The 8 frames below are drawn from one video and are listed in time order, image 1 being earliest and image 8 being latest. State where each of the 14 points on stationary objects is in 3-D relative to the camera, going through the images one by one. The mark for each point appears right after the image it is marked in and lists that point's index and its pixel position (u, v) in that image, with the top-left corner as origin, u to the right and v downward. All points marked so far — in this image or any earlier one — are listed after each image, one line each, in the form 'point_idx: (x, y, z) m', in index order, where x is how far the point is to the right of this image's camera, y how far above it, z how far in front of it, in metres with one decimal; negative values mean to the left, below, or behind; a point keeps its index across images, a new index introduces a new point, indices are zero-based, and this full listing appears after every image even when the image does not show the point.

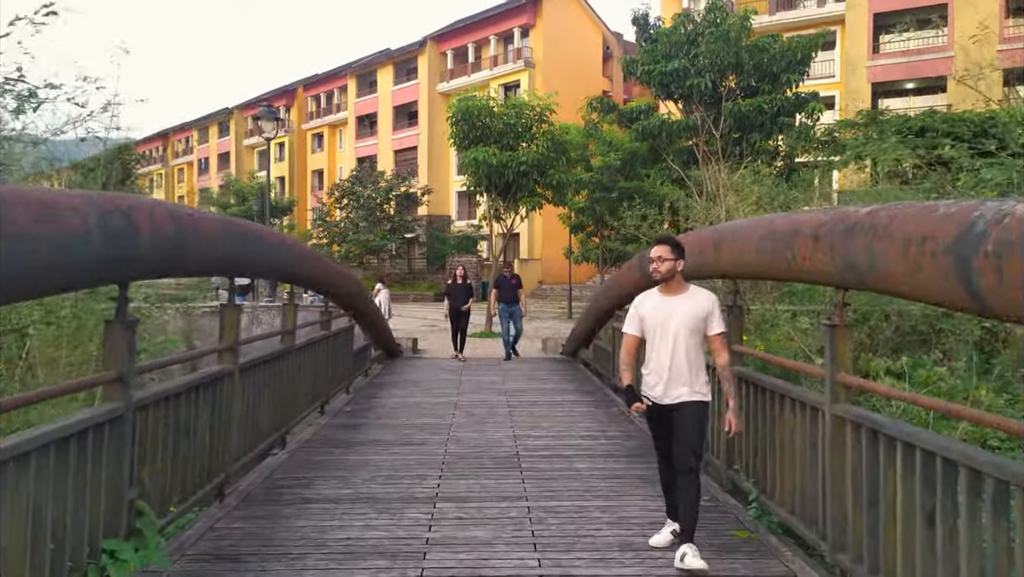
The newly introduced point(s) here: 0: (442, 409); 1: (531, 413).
0: (-0.7, -1.3, +7.6) m
1: (+0.2, -1.3, +7.3) m
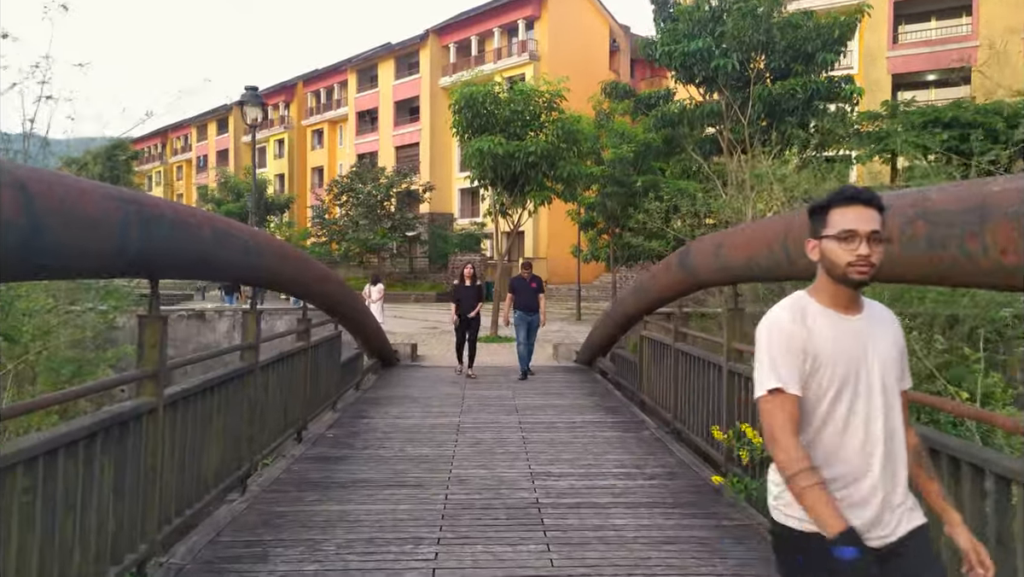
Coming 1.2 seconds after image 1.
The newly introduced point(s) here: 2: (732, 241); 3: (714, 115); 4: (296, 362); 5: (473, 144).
0: (-0.6, -1.3, +6.5) m
1: (+0.3, -1.3, +6.1) m
2: (+1.4, +0.3, +4.5) m
3: (+3.8, +3.2, +13.4) m
4: (-1.8, -0.6, +5.9) m
5: (-0.8, +3.0, +14.9) m
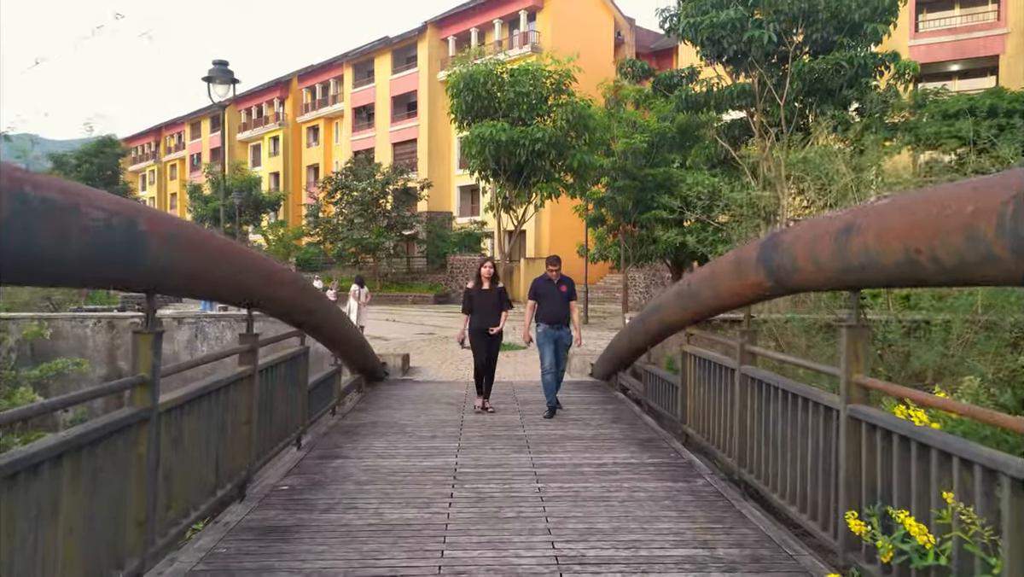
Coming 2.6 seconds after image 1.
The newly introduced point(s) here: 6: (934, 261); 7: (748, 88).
0: (-0.5, -1.3, +4.9) m
1: (+0.4, -1.3, +4.6) m
2: (+1.4, +0.3, +2.9) m
3: (+3.9, +3.2, +11.9) m
4: (-1.7, -0.6, +4.4) m
5: (-0.7, +3.0, +13.4) m
6: (+1.5, +0.1, +2.6) m
7: (+3.9, +3.3, +11.9) m
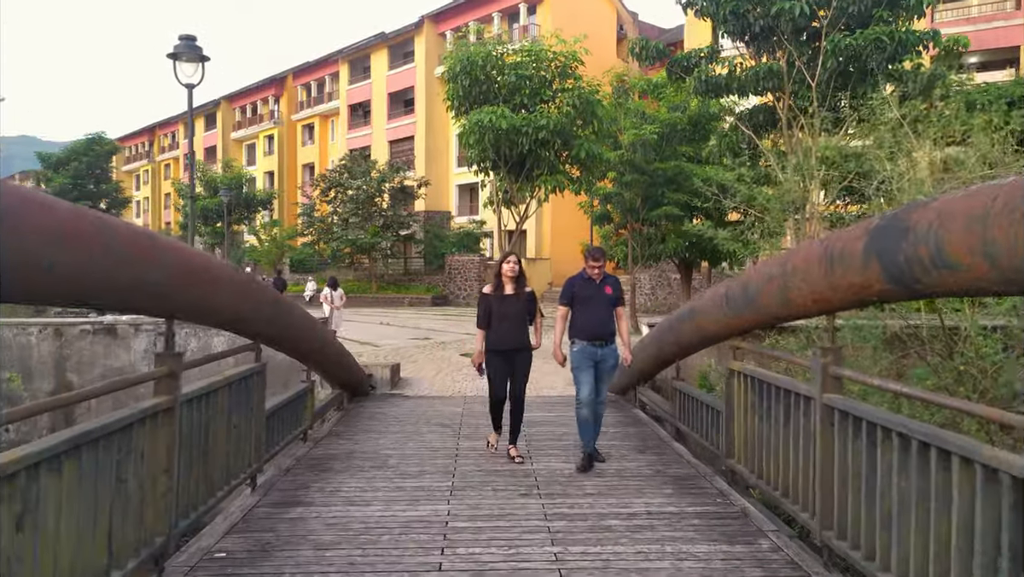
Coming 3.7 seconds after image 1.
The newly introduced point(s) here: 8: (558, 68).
0: (-0.5, -1.4, +3.8) m
1: (+0.4, -1.4, +3.5) m
2: (+1.5, +0.2, +1.8) m
3: (+3.9, +3.2, +10.8) m
4: (-1.6, -0.6, +3.2) m
5: (-0.7, +2.9, +12.3) m
6: (+1.5, +0.1, +1.4) m
7: (+3.9, +3.3, +10.8) m
8: (+0.8, +3.9, +12.7) m
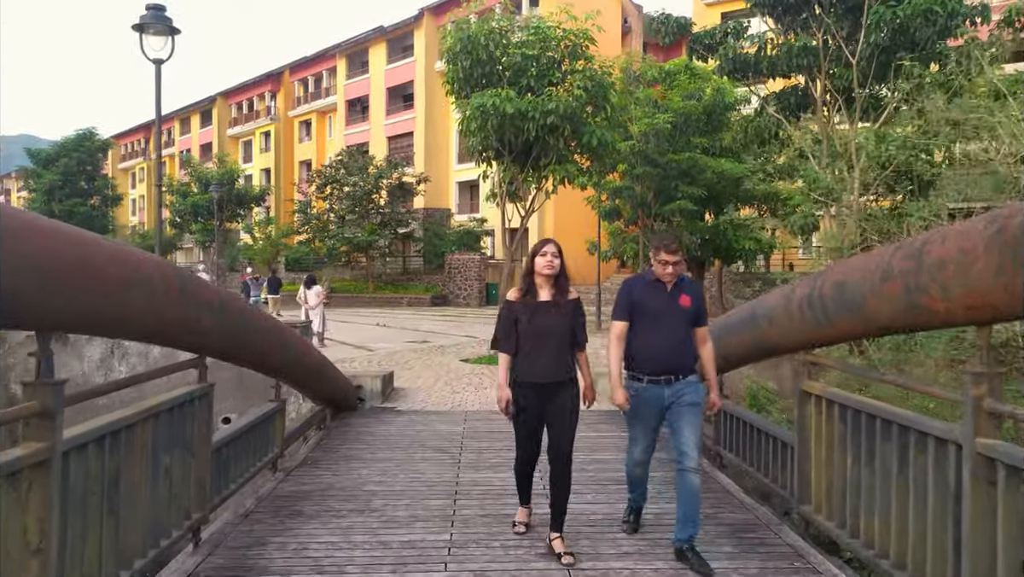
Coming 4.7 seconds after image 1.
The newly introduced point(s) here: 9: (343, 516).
0: (-0.4, -1.4, +2.7) m
1: (+0.5, -1.4, +2.4) m
2: (+1.6, +0.2, +0.8) m
3: (+4.0, +3.2, +9.7) m
4: (-1.6, -0.6, +2.2) m
5: (-0.6, +2.9, +11.2) m
6: (+1.6, +0.1, +0.4) m
7: (+4.0, +3.3, +9.7) m
8: (+0.9, +3.9, +11.6) m
9: (-1.0, -1.3, +4.2) m
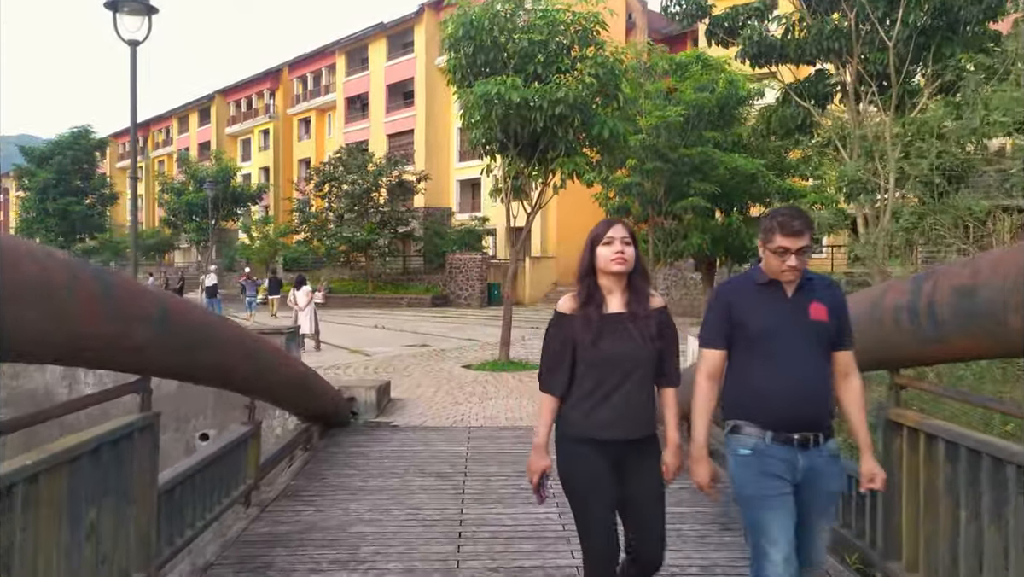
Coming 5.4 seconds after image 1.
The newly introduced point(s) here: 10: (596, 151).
0: (-0.3, -1.4, +2.0) m
1: (+0.6, -1.4, +1.7) m
2: (+1.6, +0.2, 0.0) m
3: (+4.1, +3.2, +9.0) m
4: (-1.5, -0.7, +1.5) m
5: (-0.6, +2.9, +10.5) m
6: (+1.7, +0.1, -0.4) m
7: (+4.1, +3.3, +9.0) m
8: (+1.0, +3.9, +10.9) m
9: (-0.9, -1.4, +3.5) m
10: (+1.4, +2.2, +11.6) m
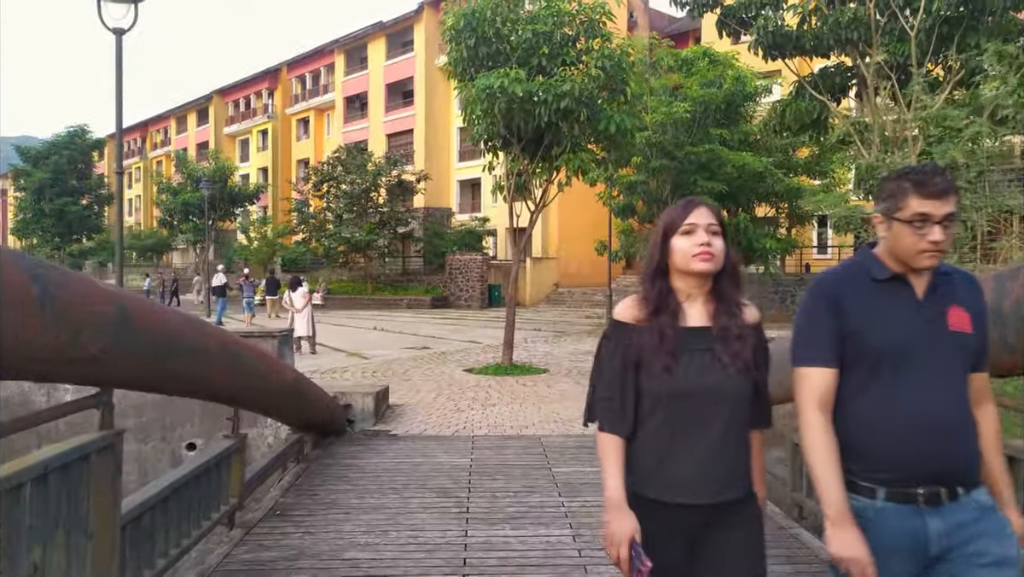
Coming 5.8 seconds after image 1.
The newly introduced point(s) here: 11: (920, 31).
0: (-0.3, -1.4, +1.6) m
1: (+0.7, -1.4, +1.3) m
2: (+1.7, +0.2, -0.4) m
3: (+4.1, +3.2, +8.6) m
4: (-1.4, -0.7, +1.1) m
5: (-0.5, +2.9, +10.1) m
6: (+1.8, +0.1, -0.7) m
7: (+4.2, +3.3, +8.6) m
8: (+1.0, +3.9, +10.5) m
9: (-0.9, -1.4, +3.1) m
10: (+1.4, +2.2, +11.2) m
11: (+4.7, +3.0, +8.3) m
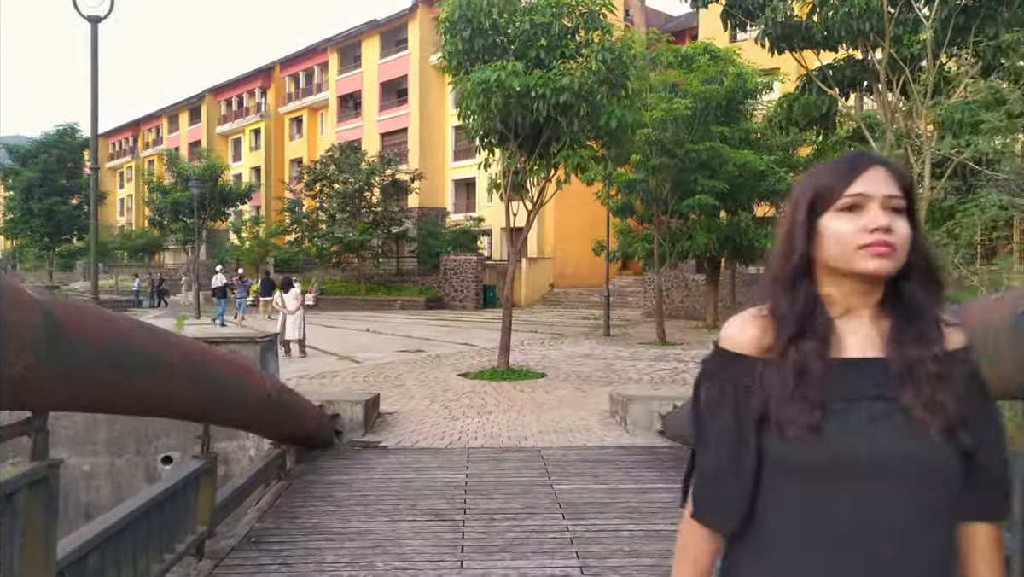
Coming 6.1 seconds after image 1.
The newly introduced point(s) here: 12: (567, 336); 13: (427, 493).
0: (-0.3, -1.4, +1.2) m
1: (+0.7, -1.4, +0.9) m
2: (+1.7, +0.2, -0.7) m
3: (+4.1, +3.1, +8.3) m
4: (-1.4, -0.7, +0.7) m
5: (-0.5, +2.9, +9.7) m
6: (+1.8, 0.0, -1.1) m
7: (+4.1, +3.2, +8.2) m
8: (+1.0, +3.8, +10.1) m
9: (-0.9, -1.4, +2.7) m
10: (+1.4, +2.2, +10.8) m
11: (+4.7, +3.0, +8.0) m
12: (+1.3, -1.1, +16.5) m
13: (-0.6, -1.3, +4.7) m
